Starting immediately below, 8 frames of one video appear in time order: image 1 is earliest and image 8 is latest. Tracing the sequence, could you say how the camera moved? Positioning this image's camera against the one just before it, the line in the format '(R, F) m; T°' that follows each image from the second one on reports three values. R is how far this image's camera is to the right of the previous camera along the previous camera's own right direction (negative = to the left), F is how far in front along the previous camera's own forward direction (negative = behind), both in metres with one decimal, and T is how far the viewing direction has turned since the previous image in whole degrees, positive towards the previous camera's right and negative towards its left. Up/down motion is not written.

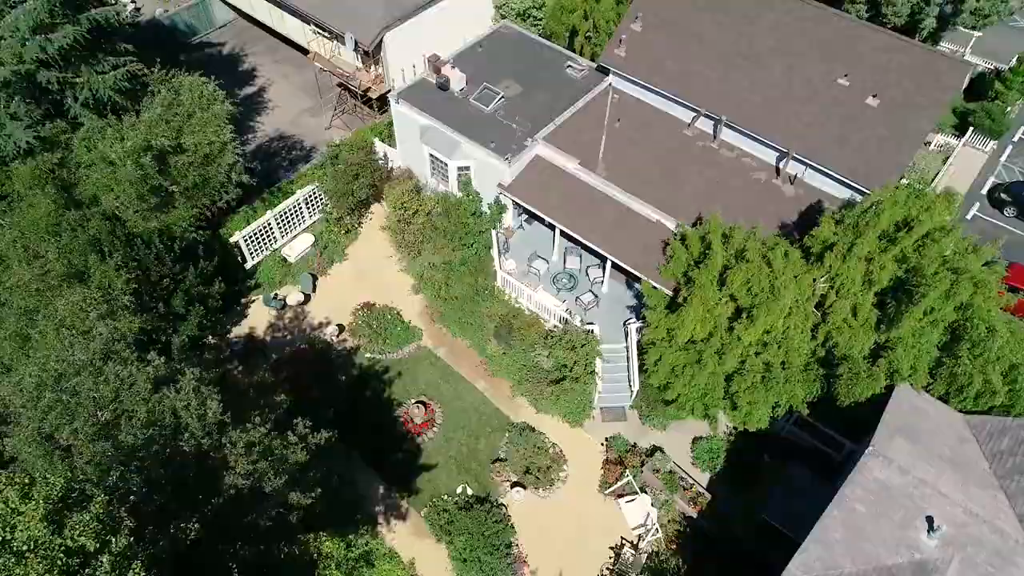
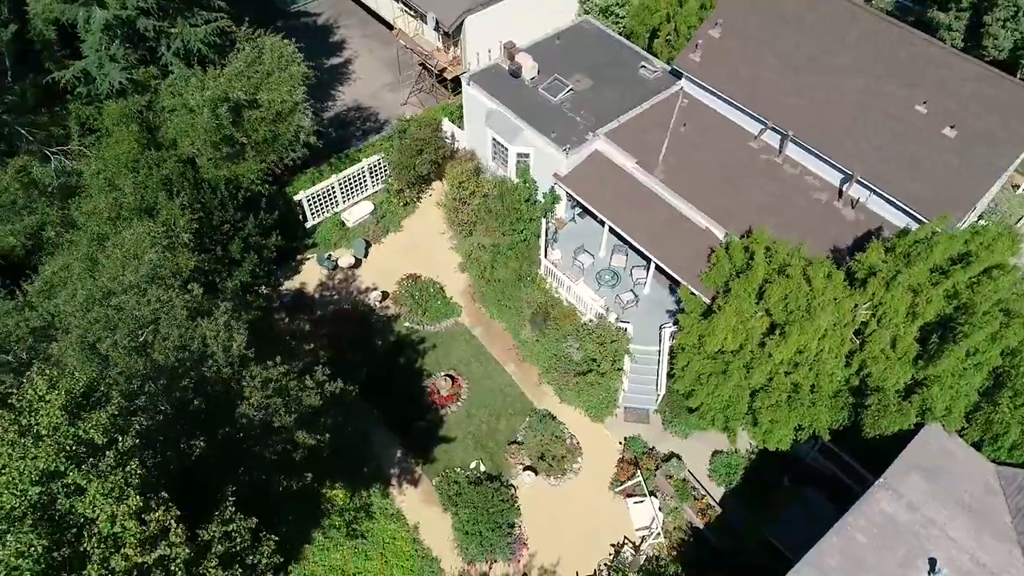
(+1.2, -0.3) m; -6°
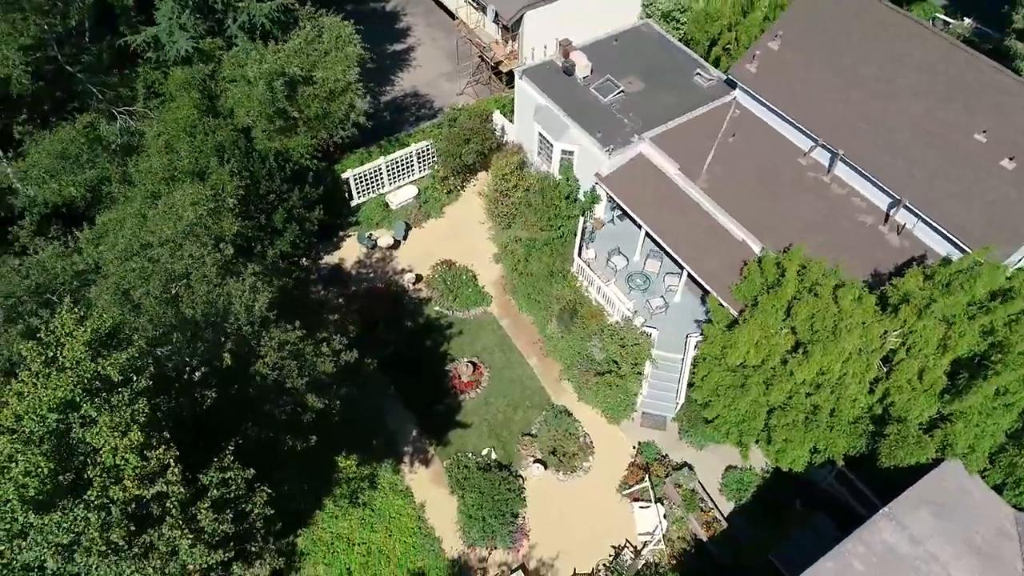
(+0.9, -0.2) m; -4°
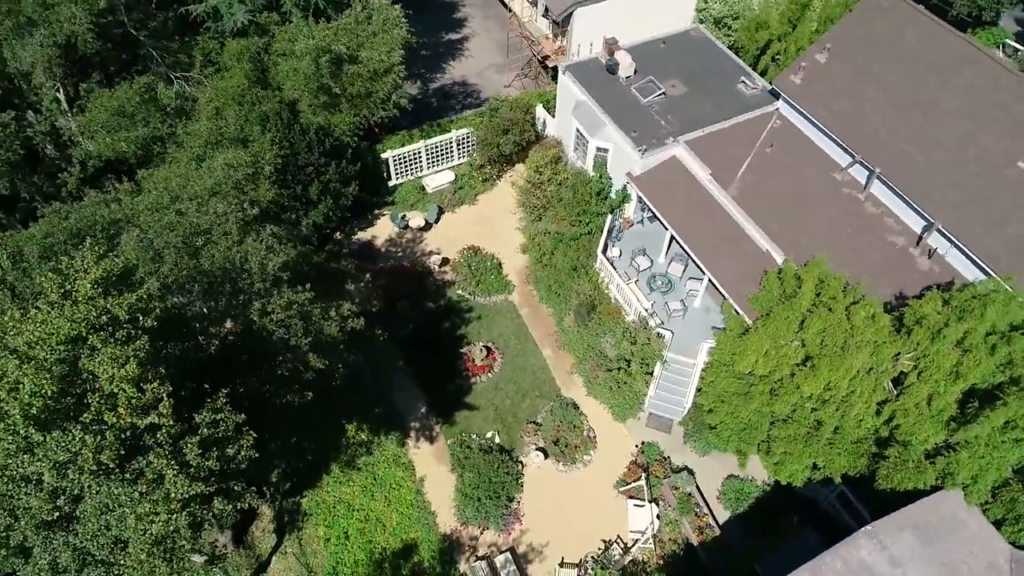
(+1.2, -0.3) m; -4°
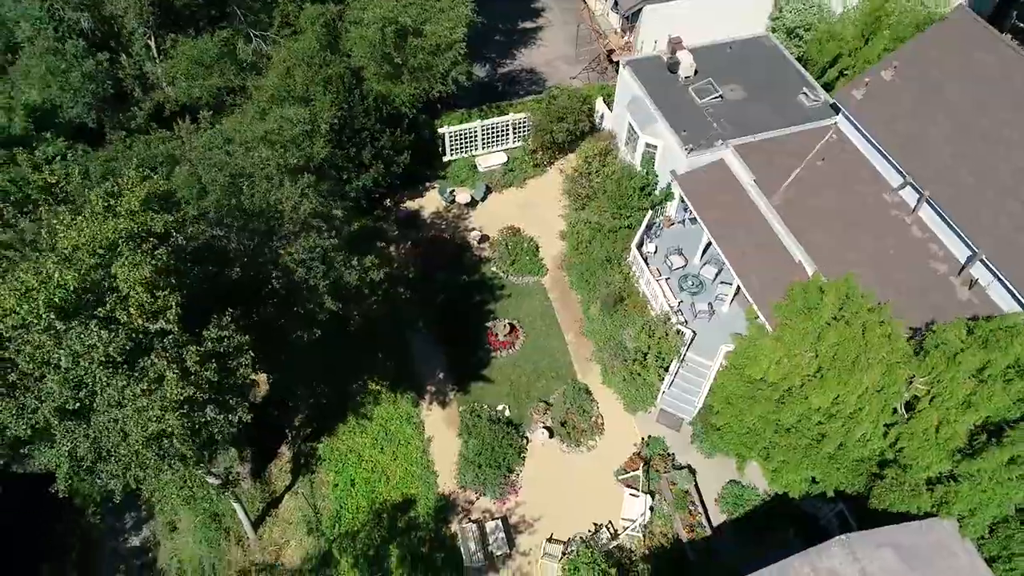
(+1.6, -0.5) m; -5°
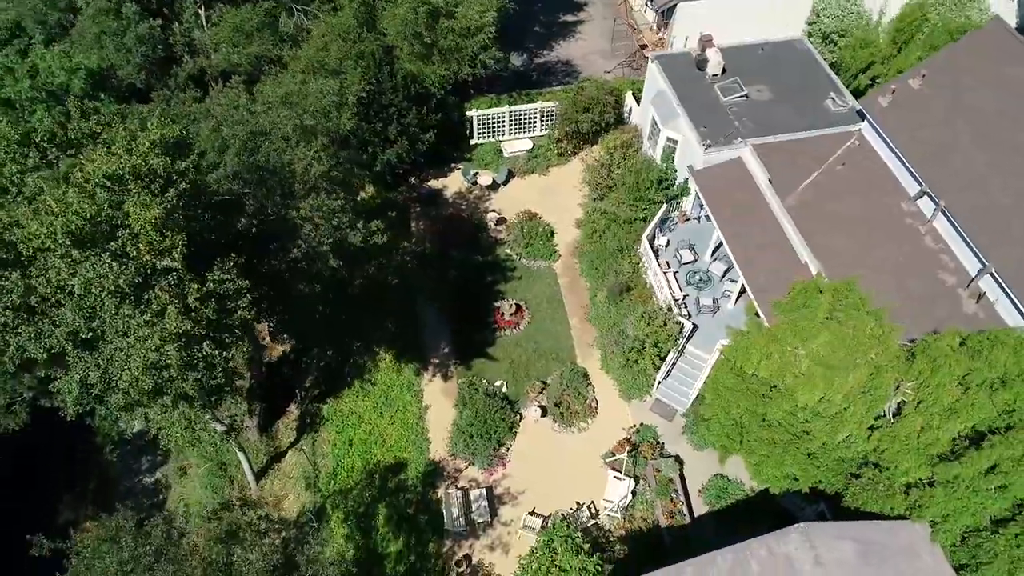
(+1.5, -0.6) m; -4°
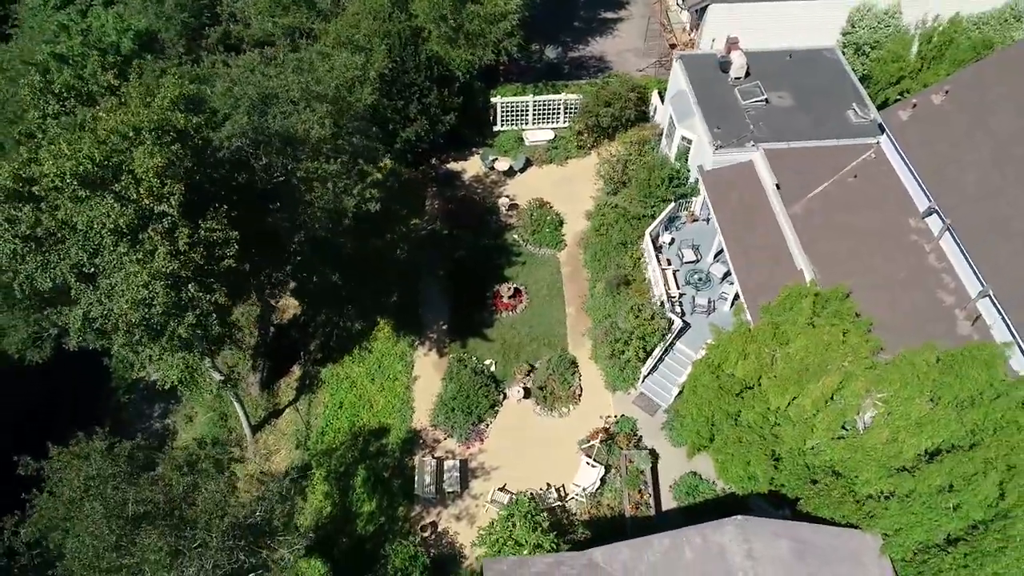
(+2.1, -0.4) m; -4°
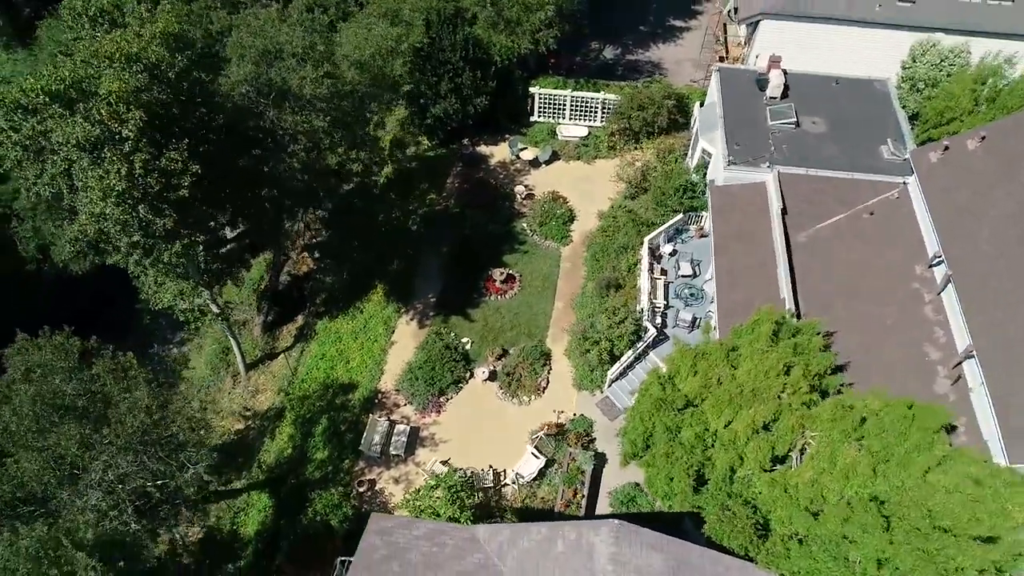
(+4.1, 0.0) m; -7°
